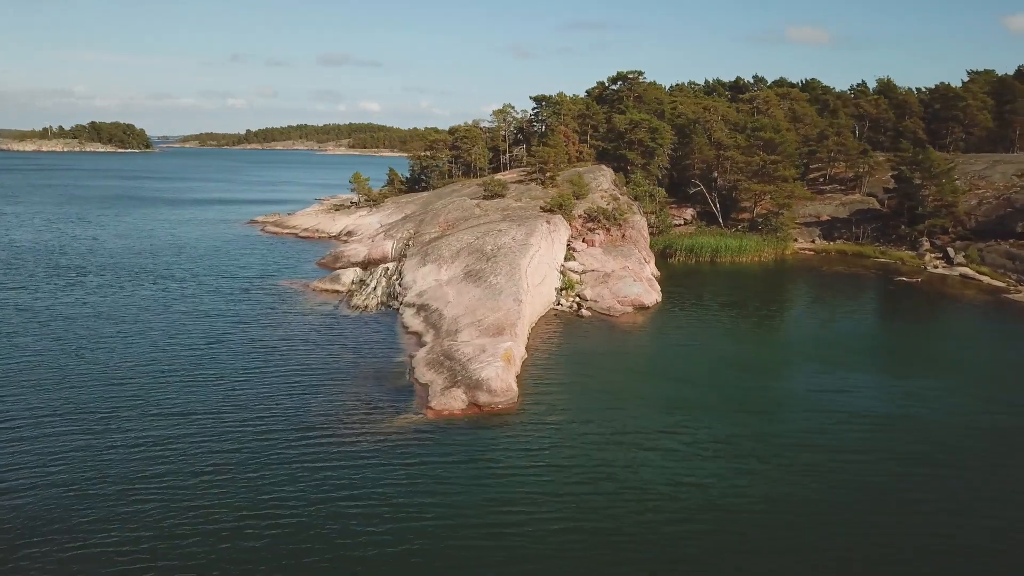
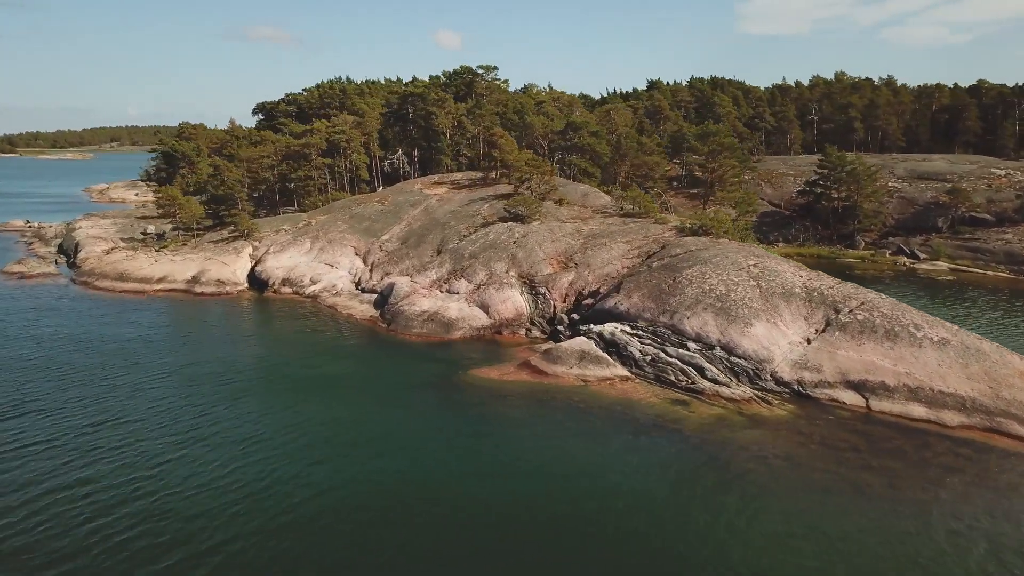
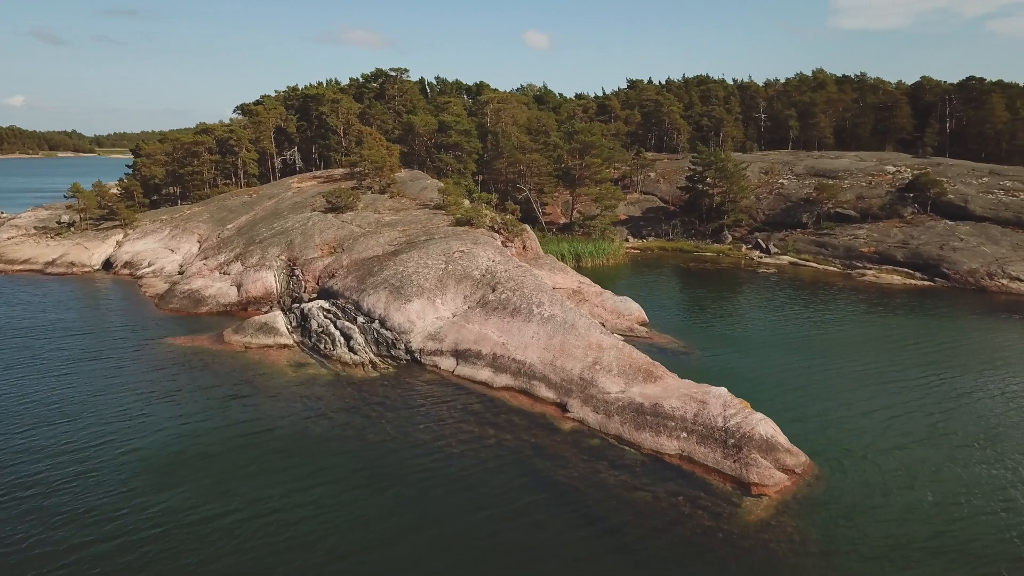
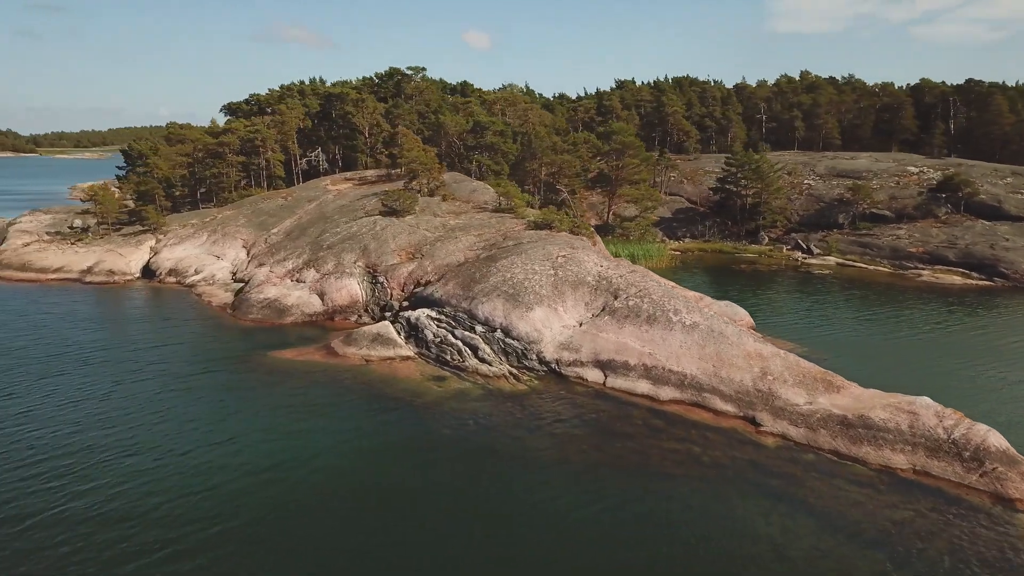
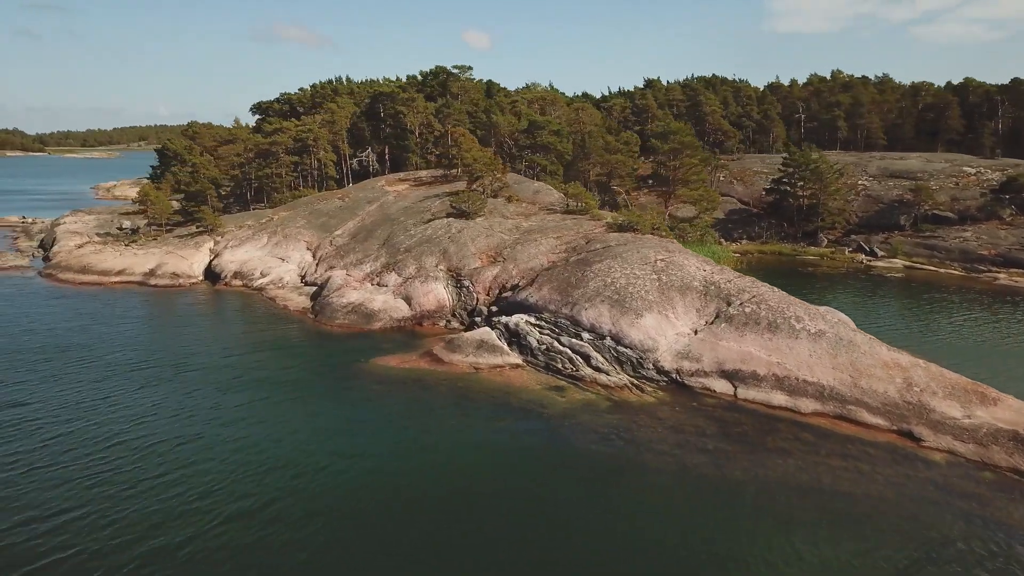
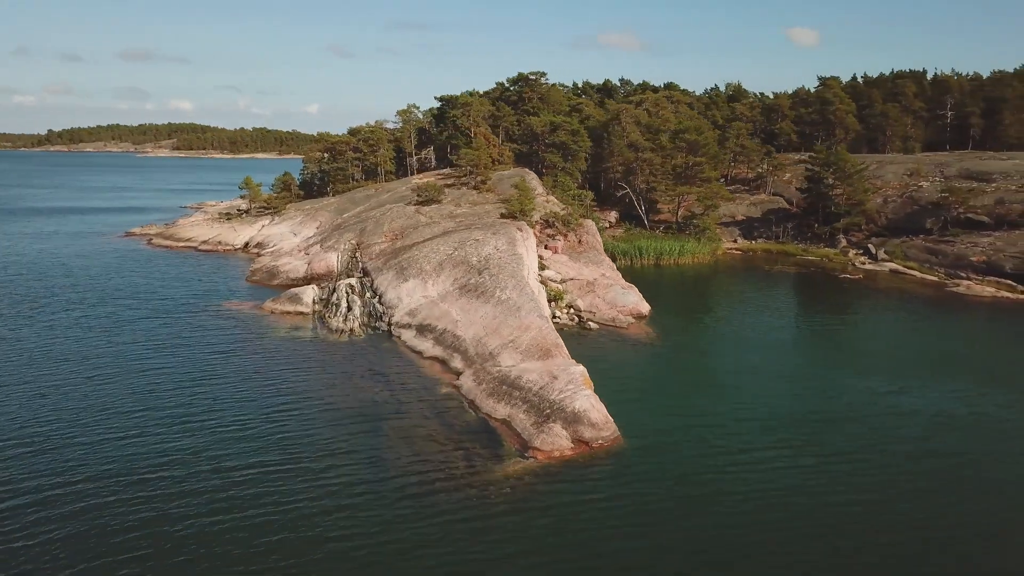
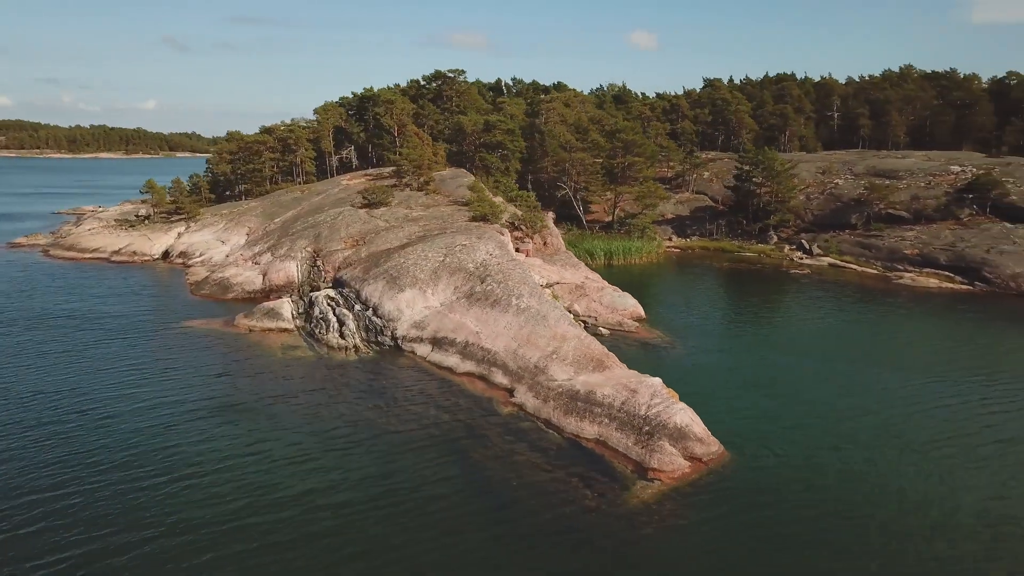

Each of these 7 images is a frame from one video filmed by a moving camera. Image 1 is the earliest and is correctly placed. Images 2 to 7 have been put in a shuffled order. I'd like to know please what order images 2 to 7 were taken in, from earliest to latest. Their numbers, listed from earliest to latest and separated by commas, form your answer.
6, 7, 3, 4, 5, 2
